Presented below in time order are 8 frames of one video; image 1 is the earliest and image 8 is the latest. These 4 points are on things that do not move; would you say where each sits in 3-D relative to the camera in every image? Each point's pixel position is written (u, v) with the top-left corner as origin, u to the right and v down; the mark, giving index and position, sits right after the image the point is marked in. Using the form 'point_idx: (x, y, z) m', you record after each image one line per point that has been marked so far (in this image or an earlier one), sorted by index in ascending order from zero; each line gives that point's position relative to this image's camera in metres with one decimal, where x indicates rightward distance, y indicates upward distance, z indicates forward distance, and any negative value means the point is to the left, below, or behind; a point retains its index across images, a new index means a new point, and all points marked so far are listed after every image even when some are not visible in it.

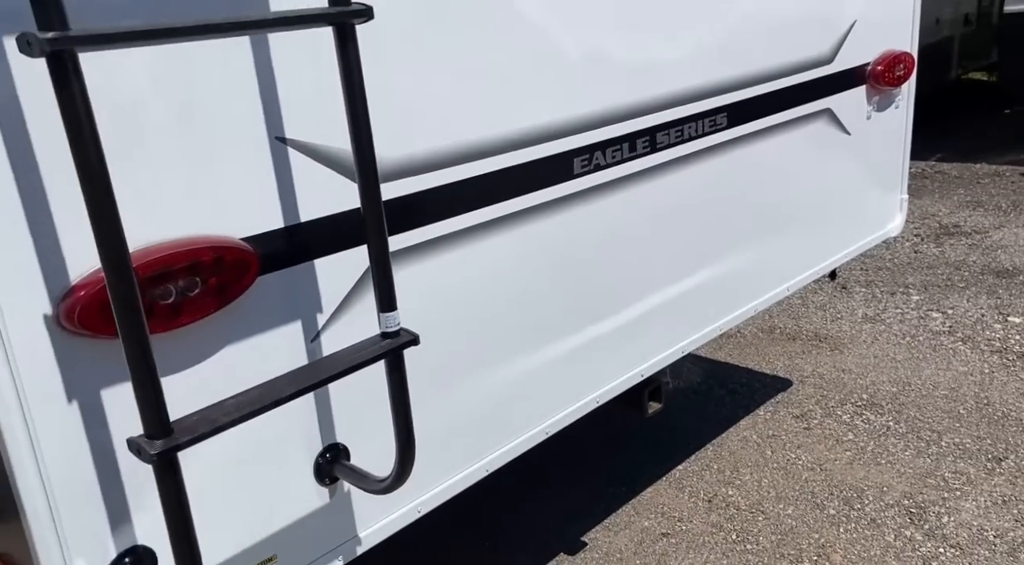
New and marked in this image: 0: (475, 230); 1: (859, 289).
0: (0.0, +0.1, +1.6) m
1: (+1.6, 0.0, +4.6) m
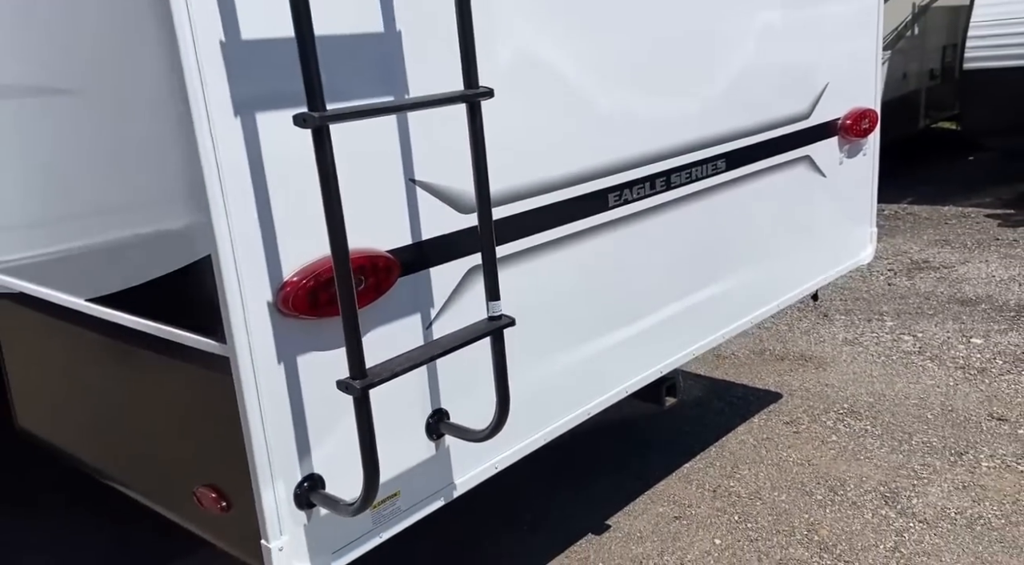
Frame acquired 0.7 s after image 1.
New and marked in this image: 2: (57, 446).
0: (+0.1, +0.1, +2.1) m
1: (+1.7, -0.2, +5.1) m
2: (-1.1, -0.4, +2.2) m
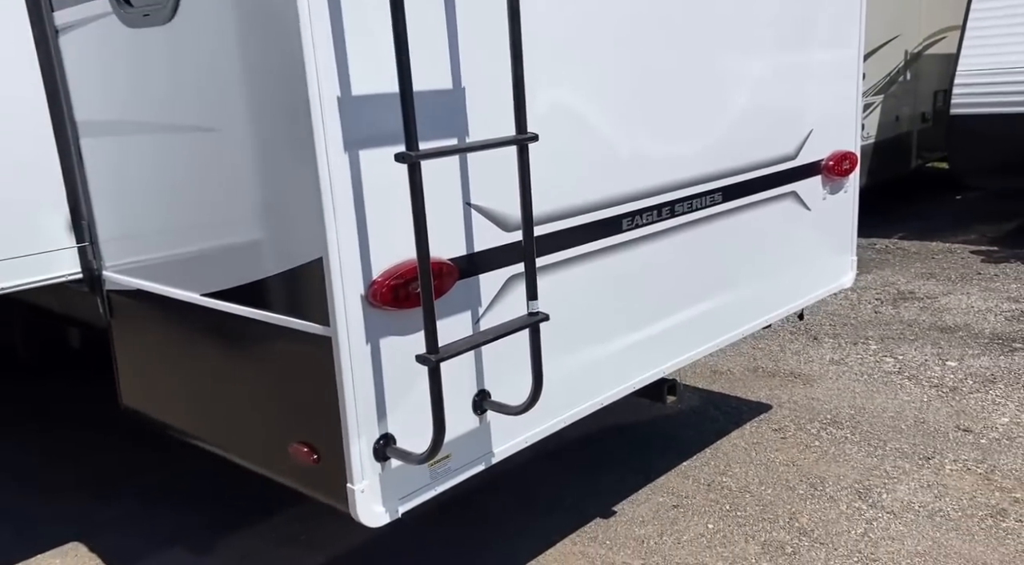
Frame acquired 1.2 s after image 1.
0: (+0.1, +0.1, +2.6) m
1: (+1.8, -0.3, +5.5) m
2: (-1.0, -0.4, +2.6) m
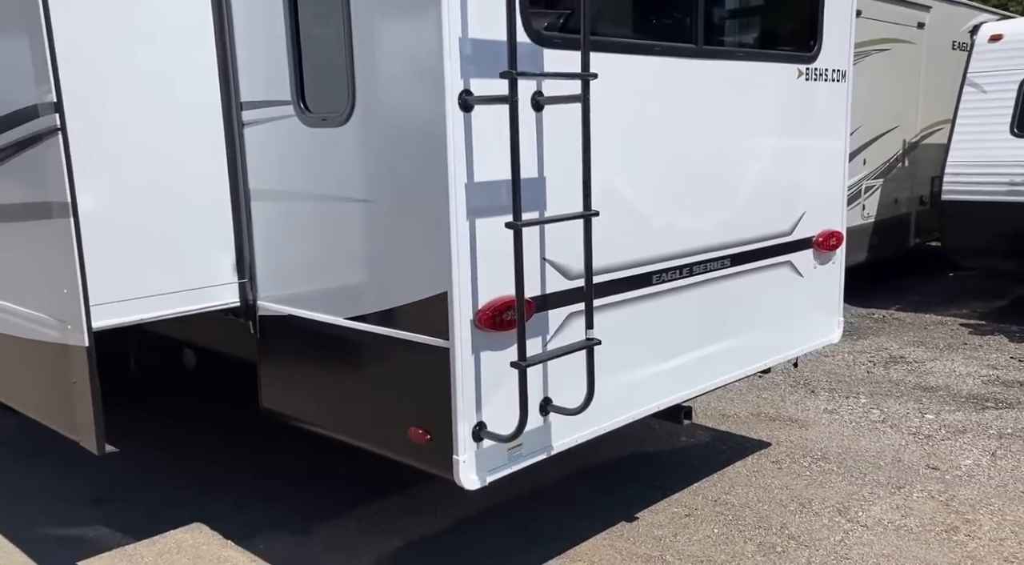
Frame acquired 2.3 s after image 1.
0: (+0.3, -0.1, +3.4) m
1: (+2.0, -0.7, +6.3) m
2: (-0.8, -0.5, +3.5) m
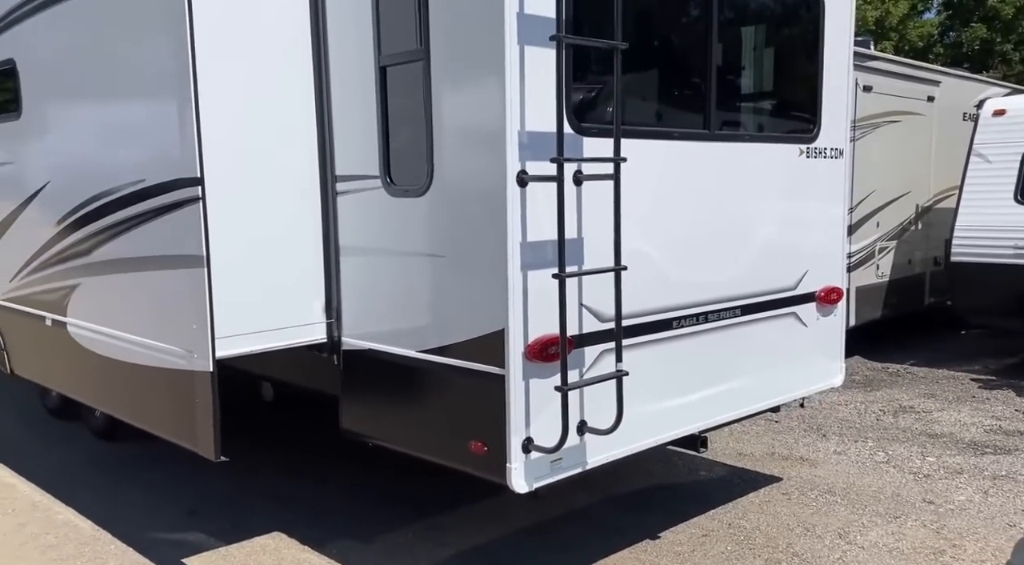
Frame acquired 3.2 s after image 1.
0: (+0.5, -0.3, +4.0) m
1: (+2.3, -1.1, +6.8) m
2: (-0.6, -0.6, +4.1) m
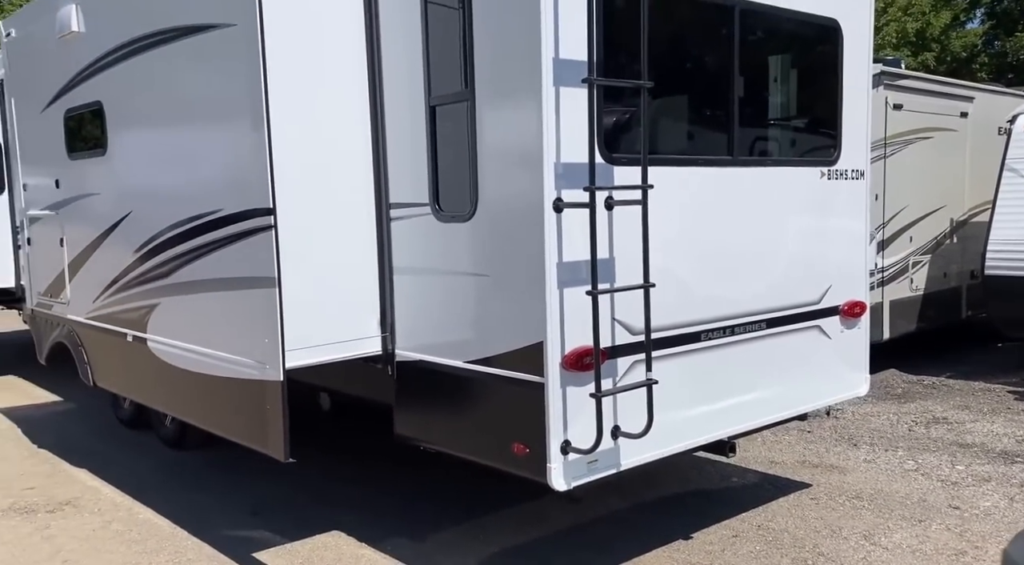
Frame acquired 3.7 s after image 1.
0: (+0.7, -0.3, +4.4) m
1: (+2.6, -1.2, +7.1) m
2: (-0.4, -0.7, +4.5) m
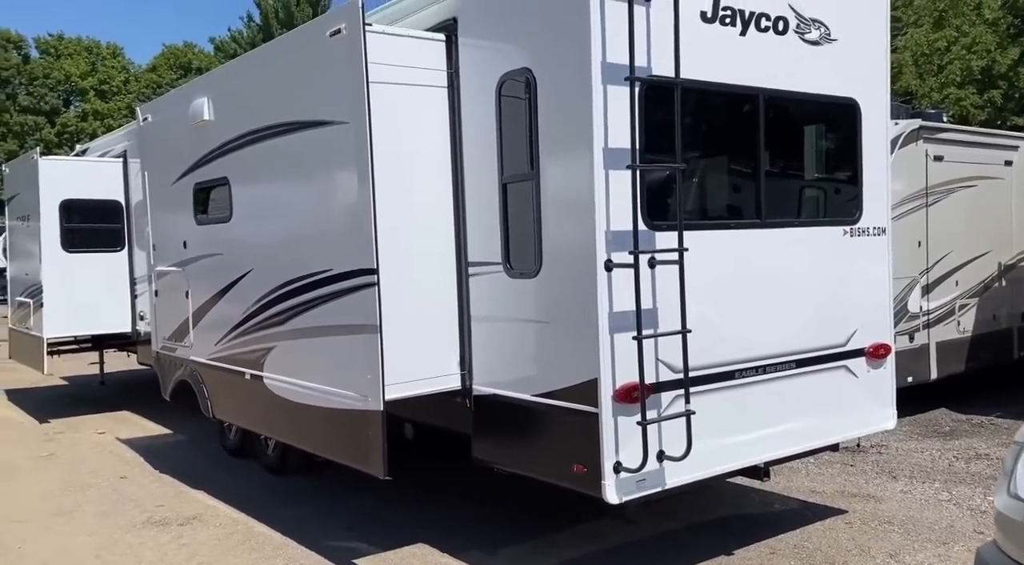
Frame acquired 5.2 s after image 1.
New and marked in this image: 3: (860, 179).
0: (+1.0, -0.6, +5.1) m
1: (+3.1, -1.5, +7.6) m
2: (-0.1, -1.0, +5.3) m
3: (+2.0, +0.6, +5.7) m
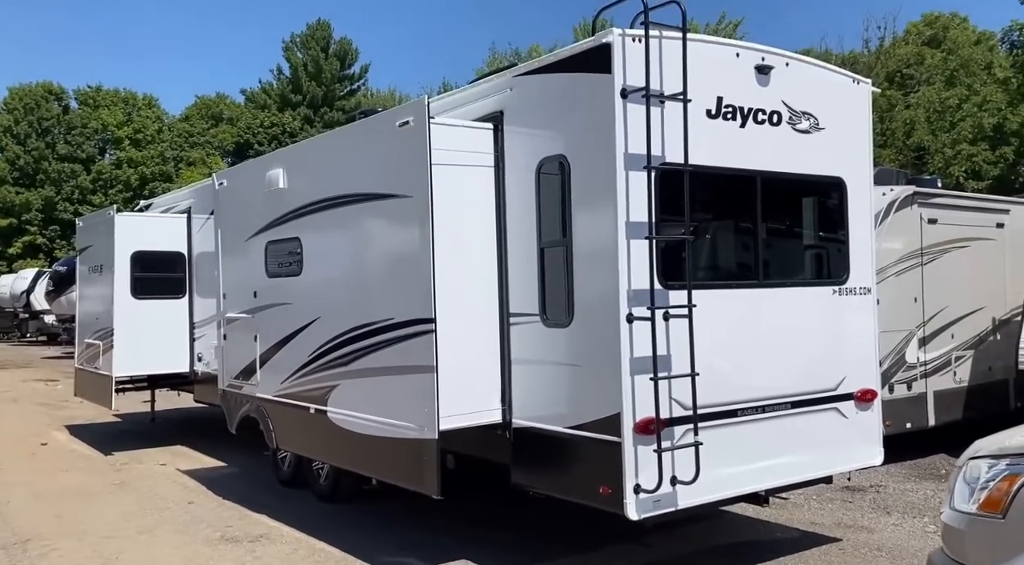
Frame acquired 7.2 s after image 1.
0: (+1.2, -0.9, +5.9) m
1: (+3.3, -2.0, +8.4) m
2: (+0.1, -1.3, +6.1) m
3: (+2.2, +0.3, +6.5) m
